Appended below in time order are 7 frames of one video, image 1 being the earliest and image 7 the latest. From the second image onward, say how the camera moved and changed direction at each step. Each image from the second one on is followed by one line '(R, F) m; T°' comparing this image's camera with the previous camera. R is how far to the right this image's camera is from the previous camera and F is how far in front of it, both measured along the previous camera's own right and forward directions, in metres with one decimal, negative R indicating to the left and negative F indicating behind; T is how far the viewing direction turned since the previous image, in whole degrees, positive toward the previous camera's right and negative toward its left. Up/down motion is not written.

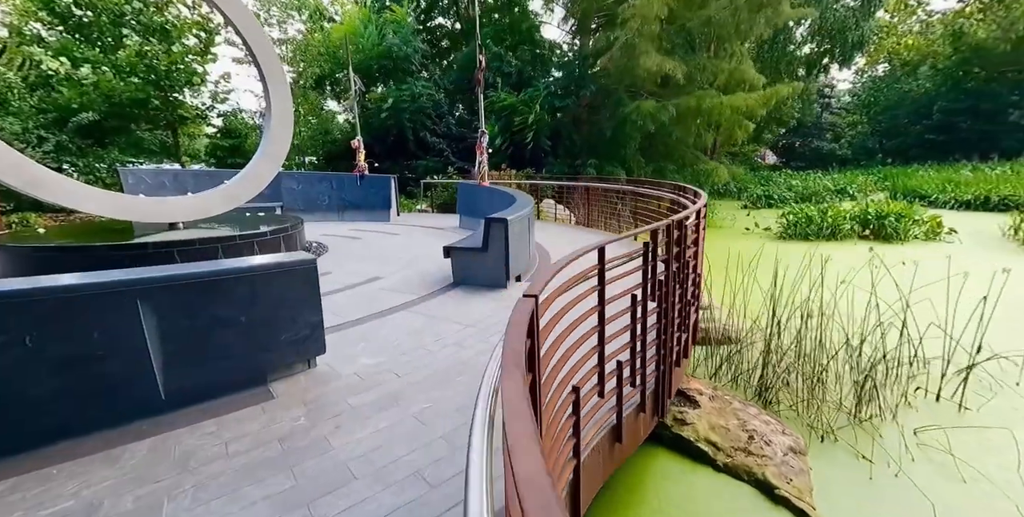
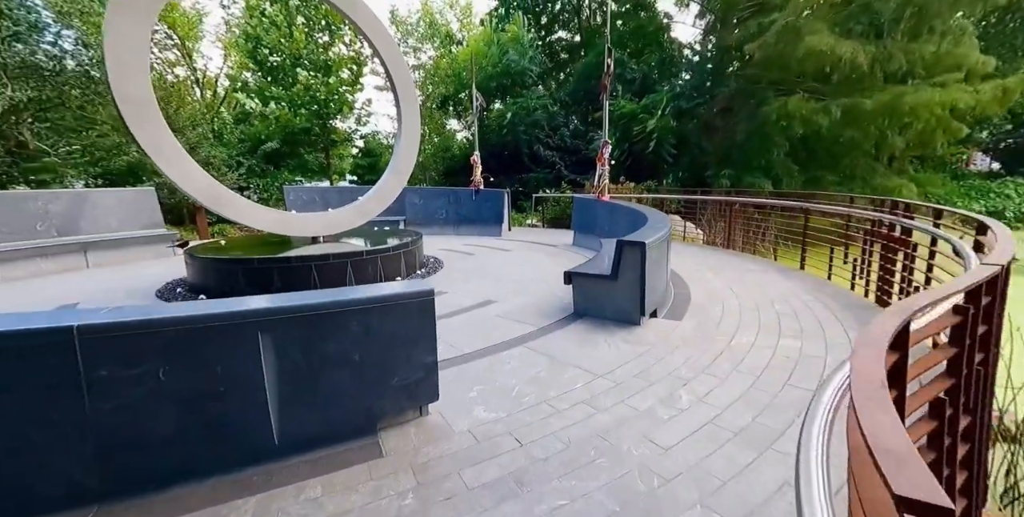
(-0.2, +0.5) m; -14°
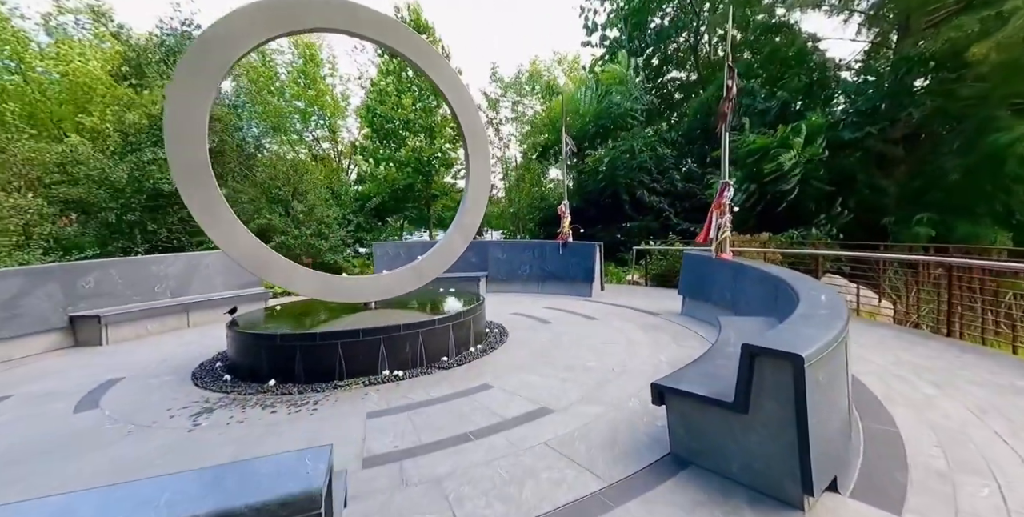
(+0.4, +1.4) m; -15°
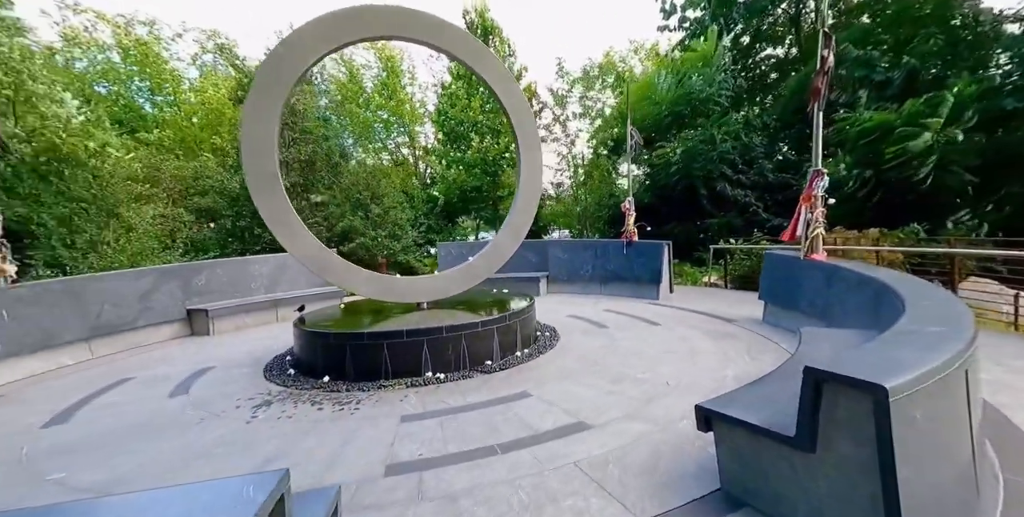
(+0.3, +0.2) m; -11°
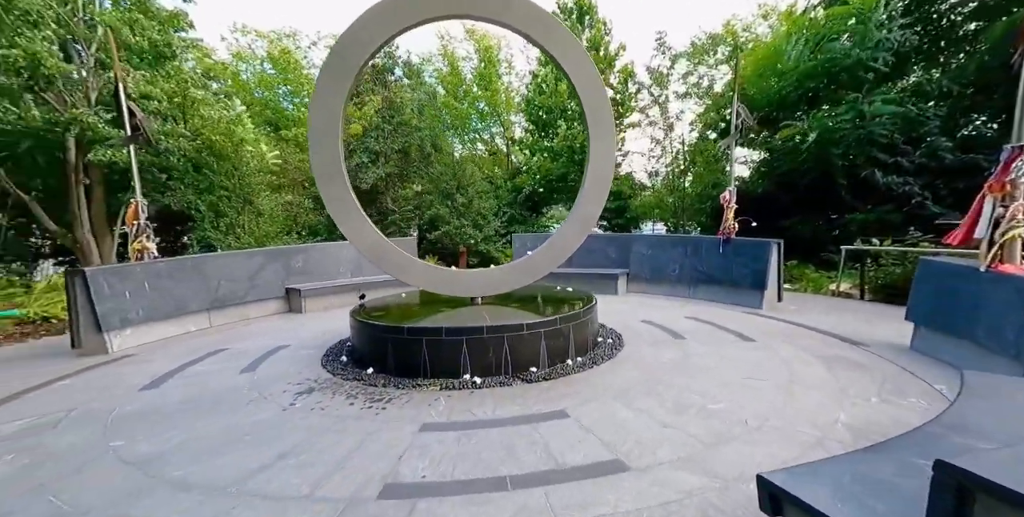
(+0.4, +0.5) m; -13°
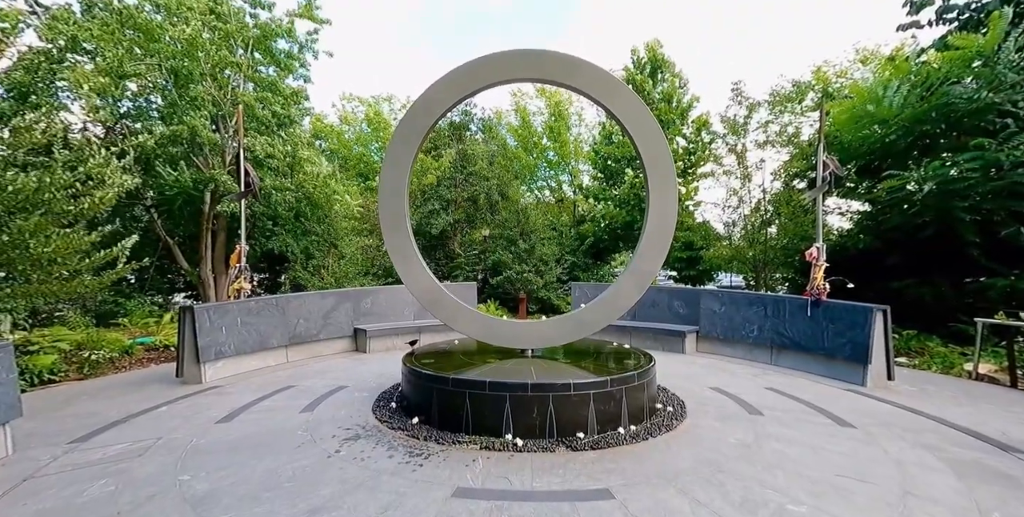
(+0.2, +0.1) m; -9°
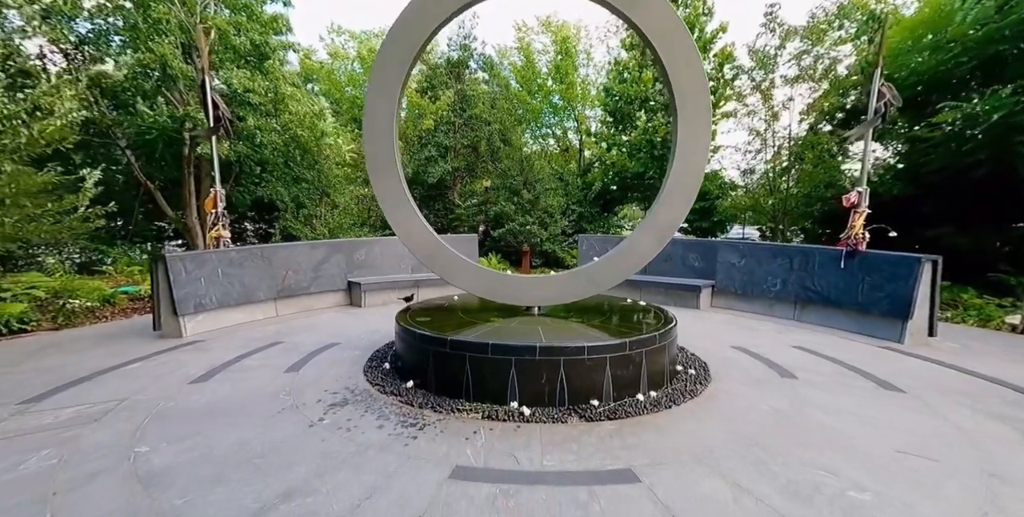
(0.0, +0.5) m; 0°
